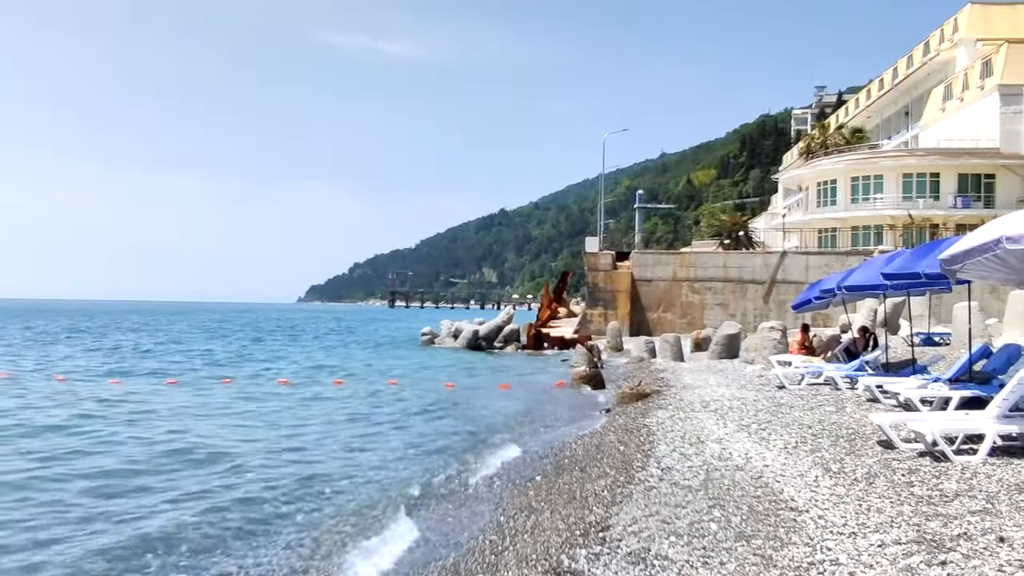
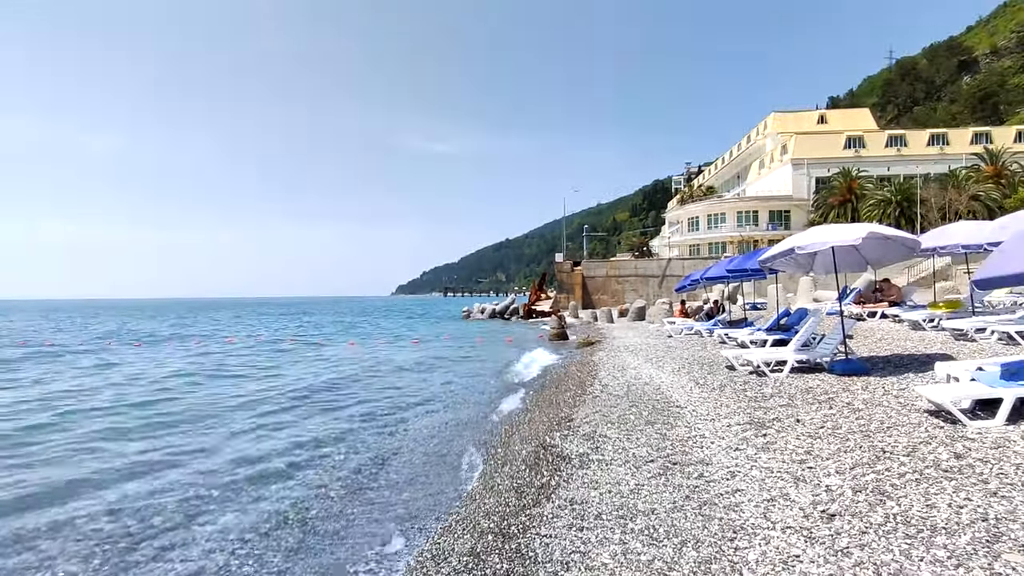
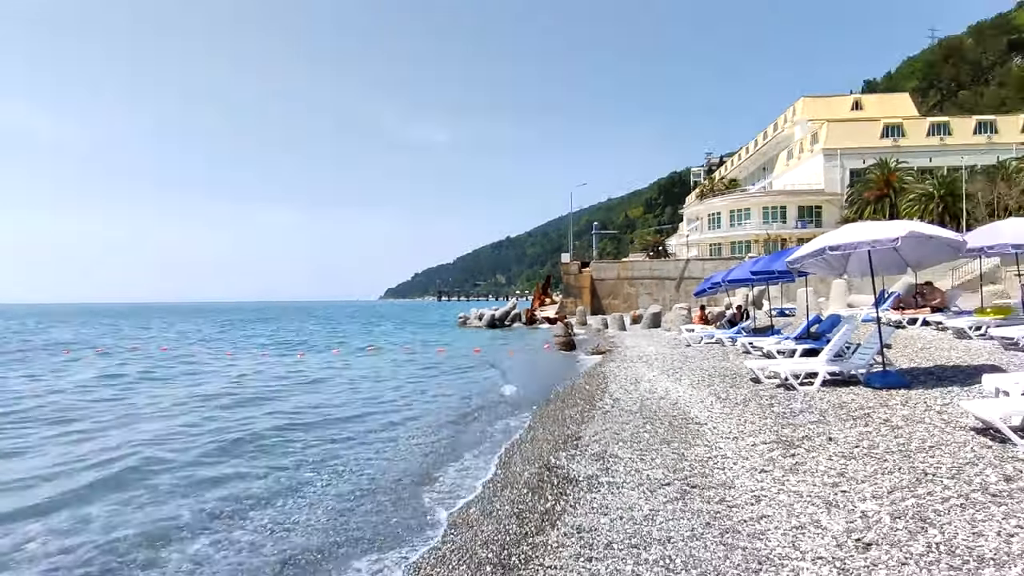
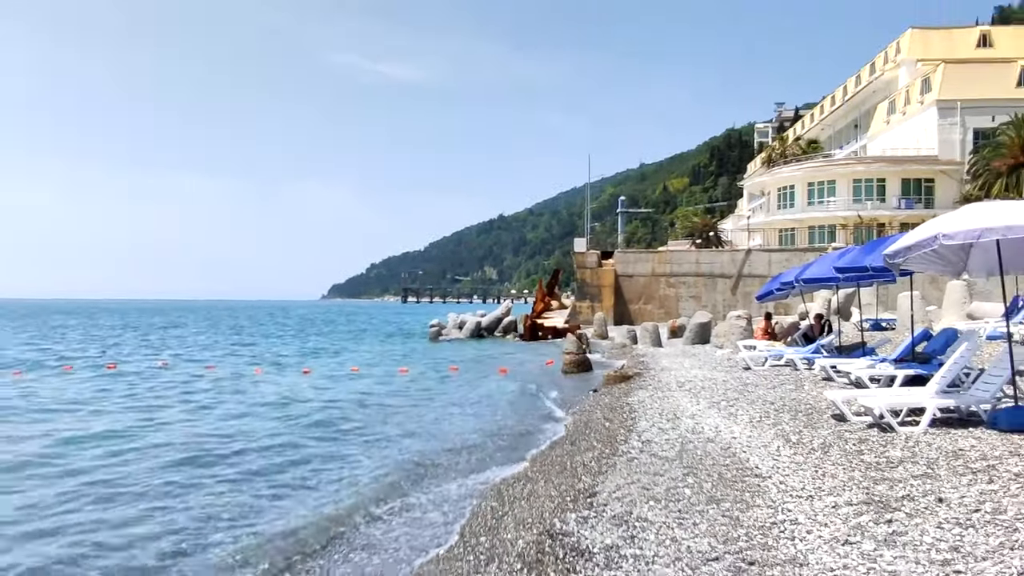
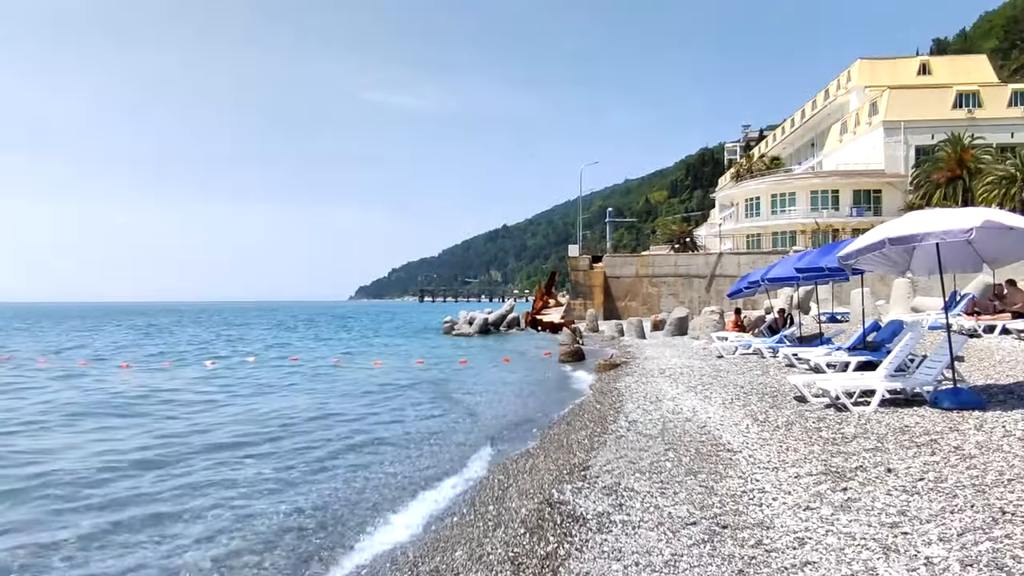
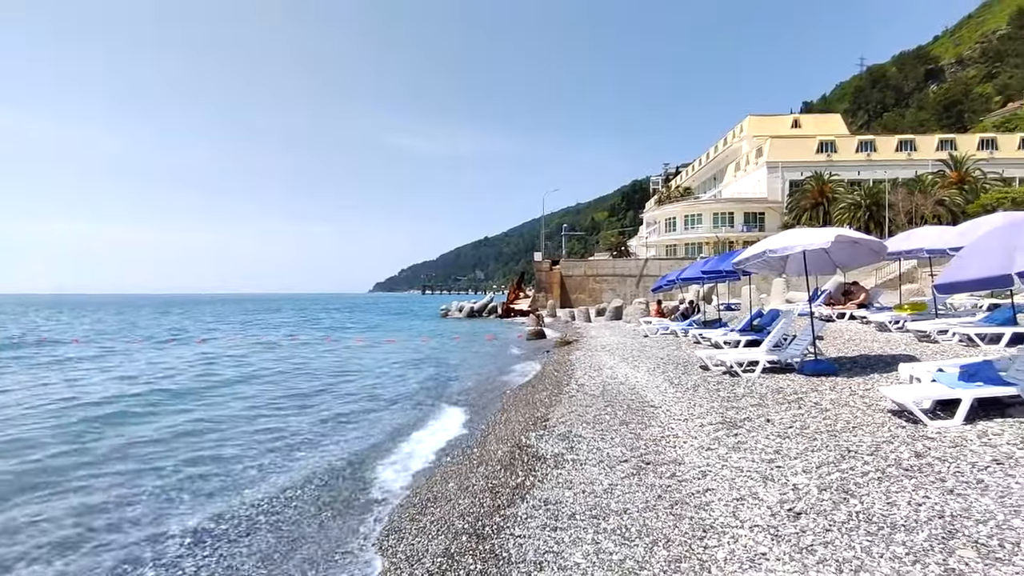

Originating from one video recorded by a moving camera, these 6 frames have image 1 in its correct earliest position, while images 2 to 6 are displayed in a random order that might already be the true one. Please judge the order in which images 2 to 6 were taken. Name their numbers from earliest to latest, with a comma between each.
4, 5, 3, 2, 6
